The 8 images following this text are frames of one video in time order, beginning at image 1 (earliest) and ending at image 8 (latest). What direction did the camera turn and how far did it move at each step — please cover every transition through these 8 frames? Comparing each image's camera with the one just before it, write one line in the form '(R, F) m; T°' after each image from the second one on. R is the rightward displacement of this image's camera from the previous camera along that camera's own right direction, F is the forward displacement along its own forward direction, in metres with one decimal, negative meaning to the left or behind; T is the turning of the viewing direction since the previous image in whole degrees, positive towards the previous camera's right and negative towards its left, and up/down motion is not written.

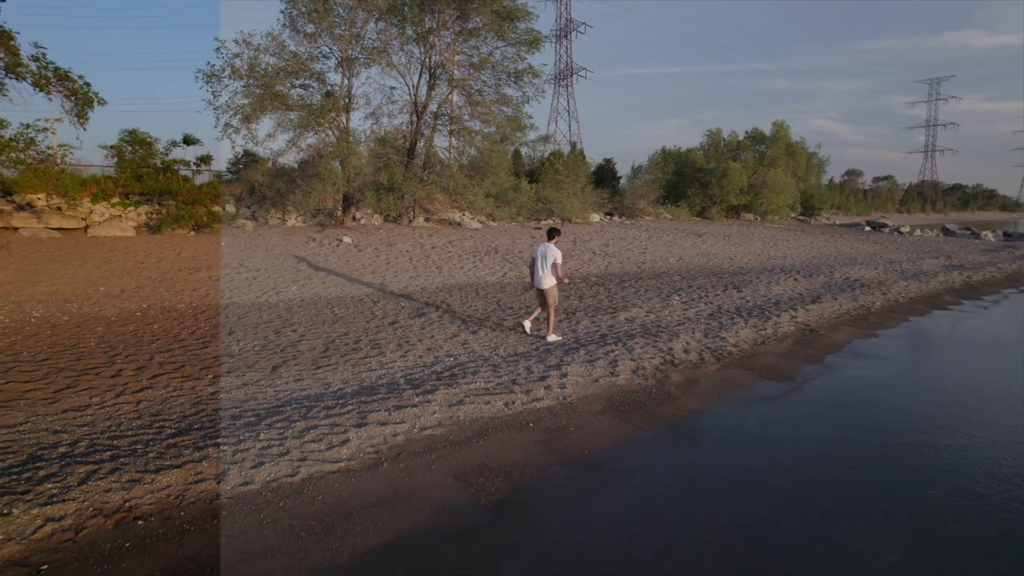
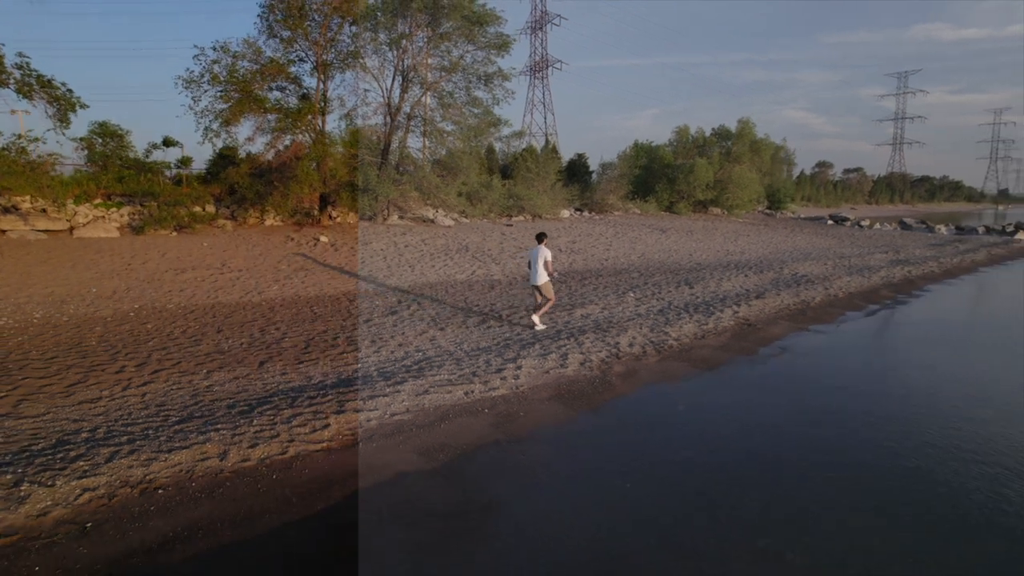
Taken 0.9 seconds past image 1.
(+0.2, -0.9) m; +2°
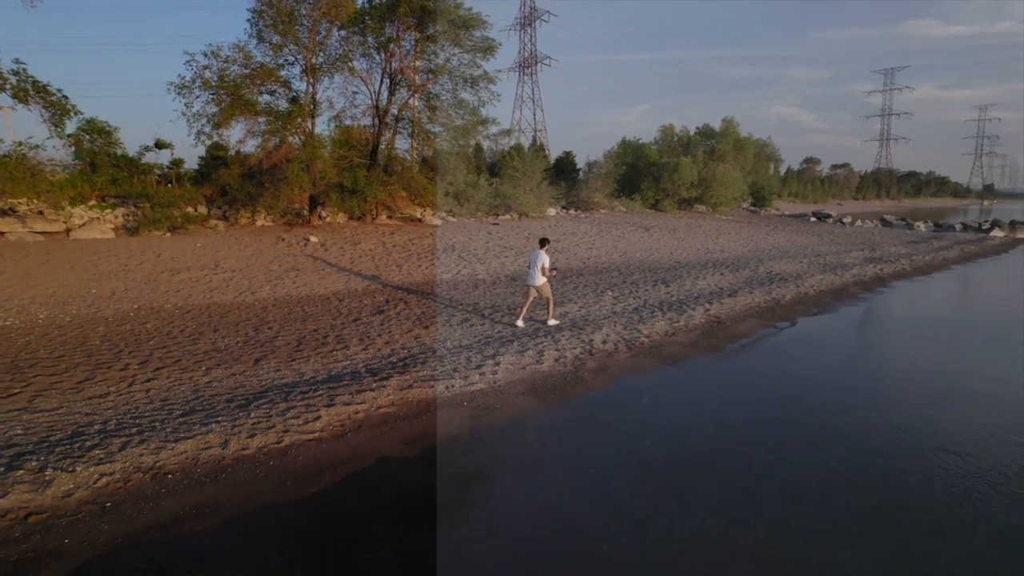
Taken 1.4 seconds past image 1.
(+0.2, -0.5) m; +1°
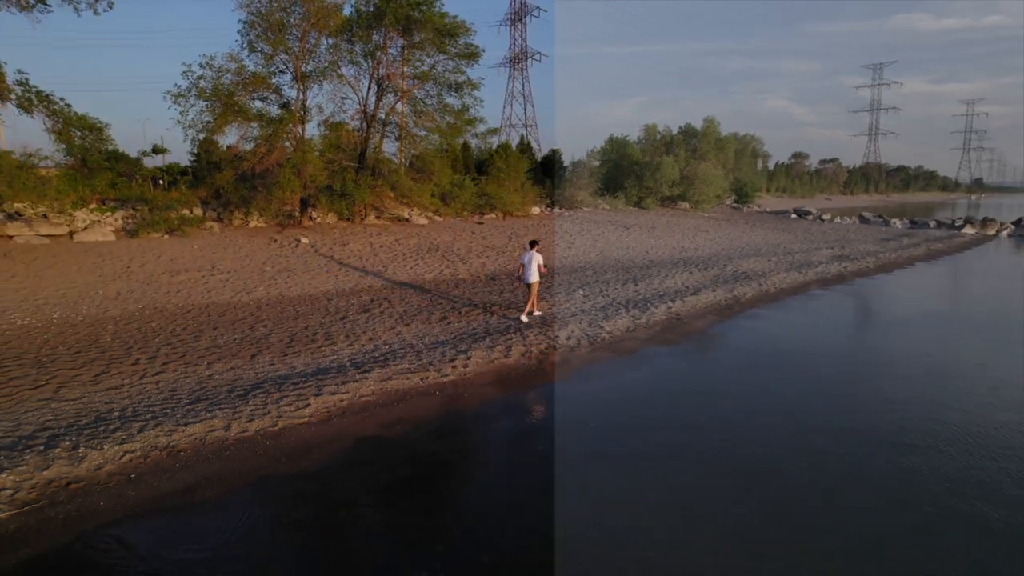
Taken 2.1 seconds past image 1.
(+0.3, -0.9) m; +1°
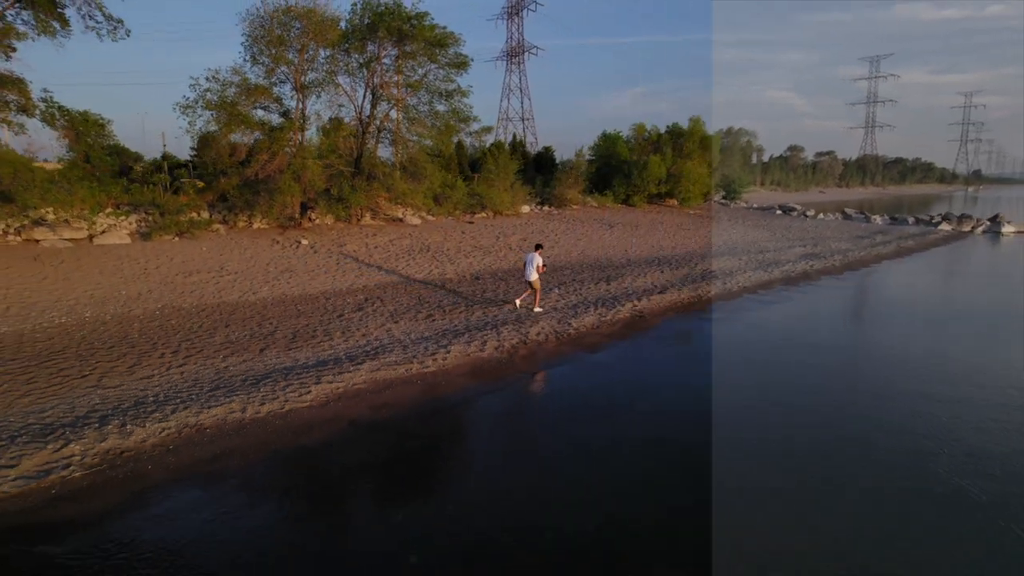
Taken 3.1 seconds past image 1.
(+0.4, -1.3) m; 0°
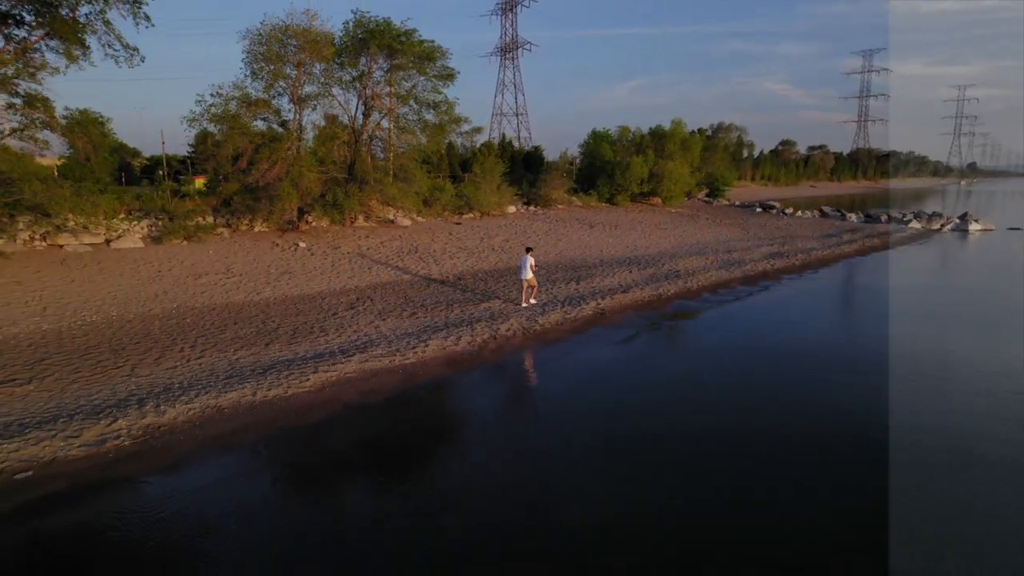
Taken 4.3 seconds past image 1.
(+0.5, -1.6) m; 0°
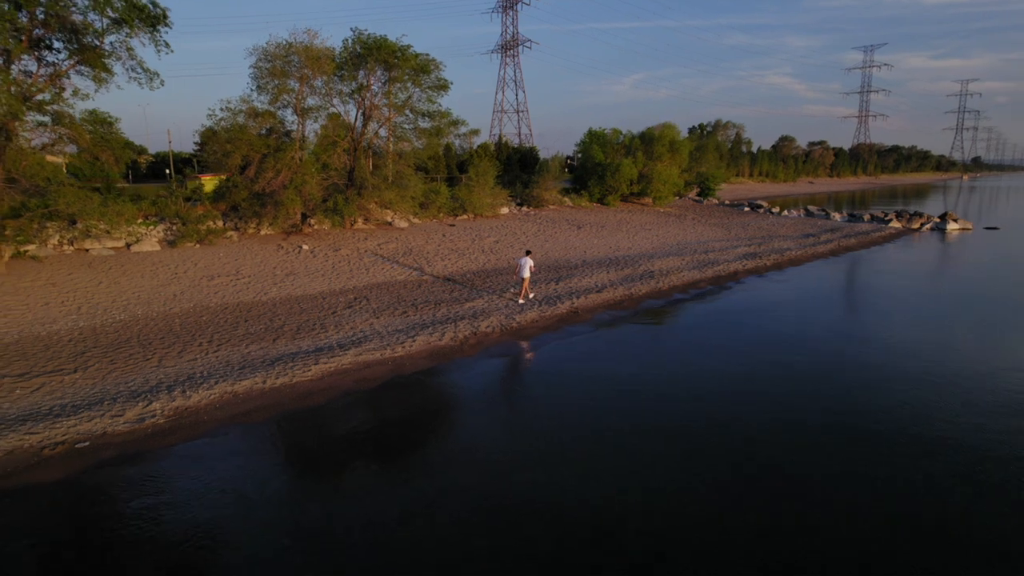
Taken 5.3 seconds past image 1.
(+0.6, -1.6) m; 0°
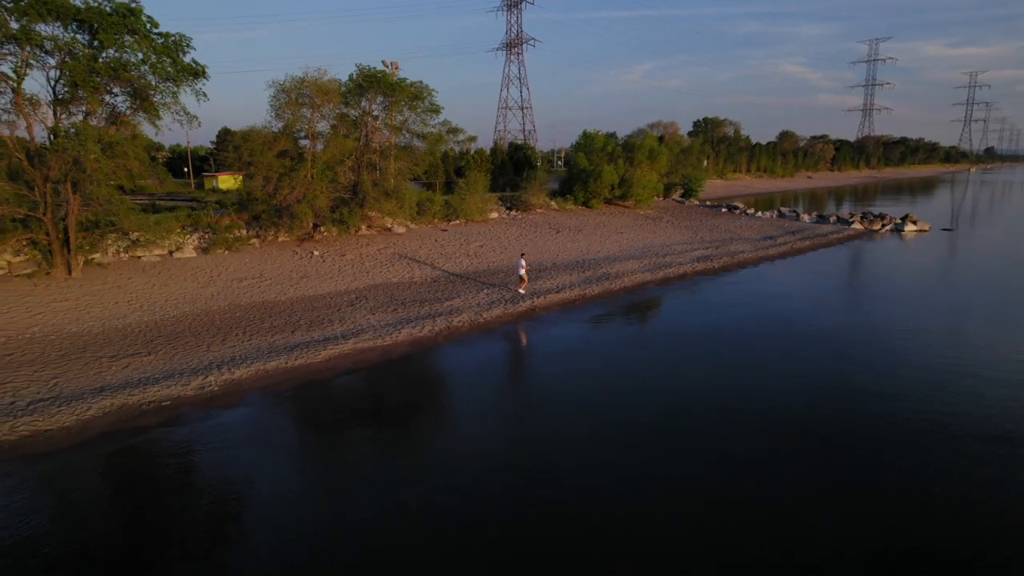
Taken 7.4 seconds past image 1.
(+1.3, -3.8) m; -1°
